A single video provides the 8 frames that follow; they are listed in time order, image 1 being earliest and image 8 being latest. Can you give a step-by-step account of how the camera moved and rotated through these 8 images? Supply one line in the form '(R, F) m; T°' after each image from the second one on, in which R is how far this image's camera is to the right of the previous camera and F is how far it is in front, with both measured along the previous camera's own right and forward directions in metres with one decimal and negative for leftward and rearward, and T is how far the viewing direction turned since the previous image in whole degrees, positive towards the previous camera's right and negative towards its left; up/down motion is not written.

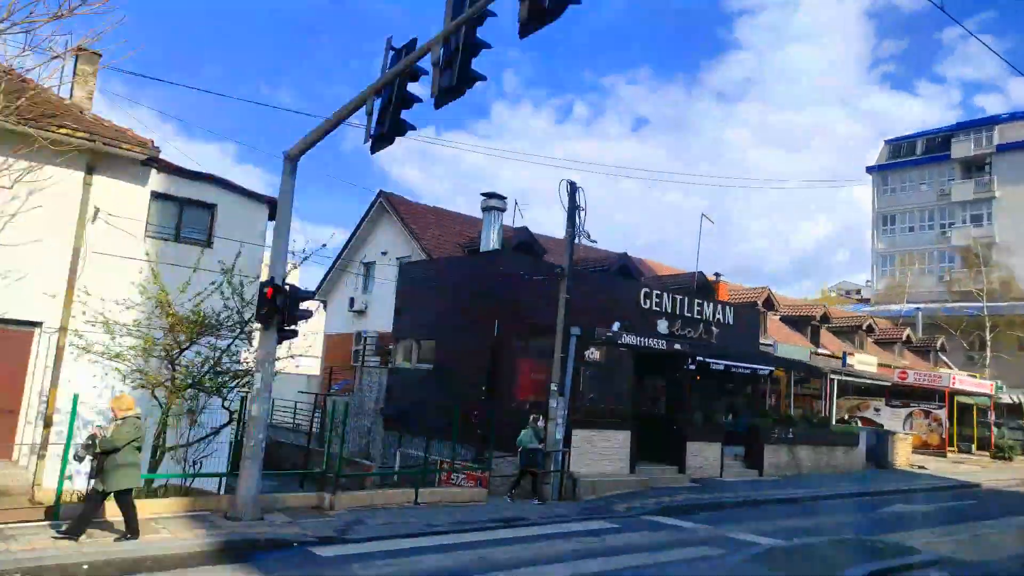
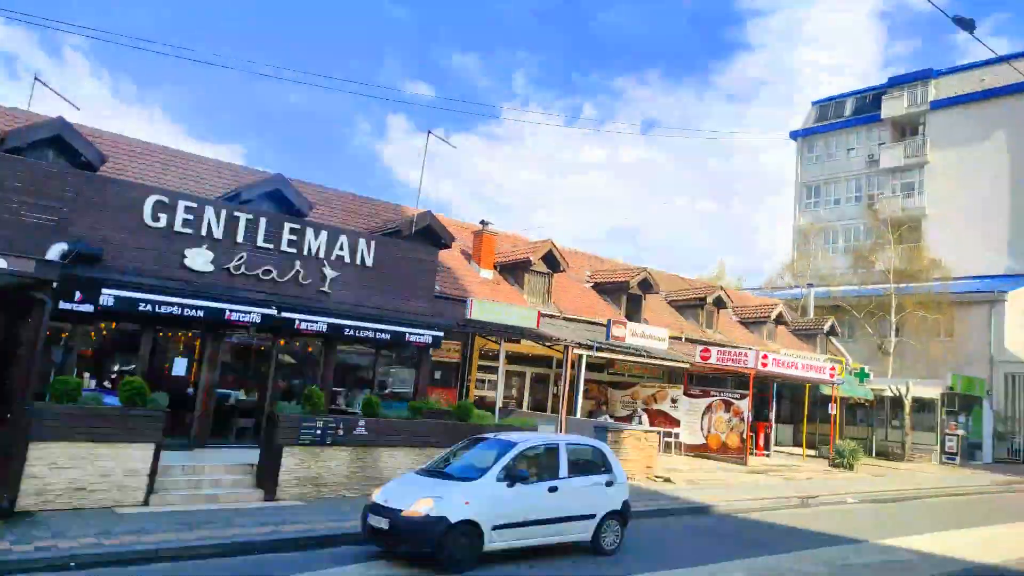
(+8.3, +6.5) m; 0°
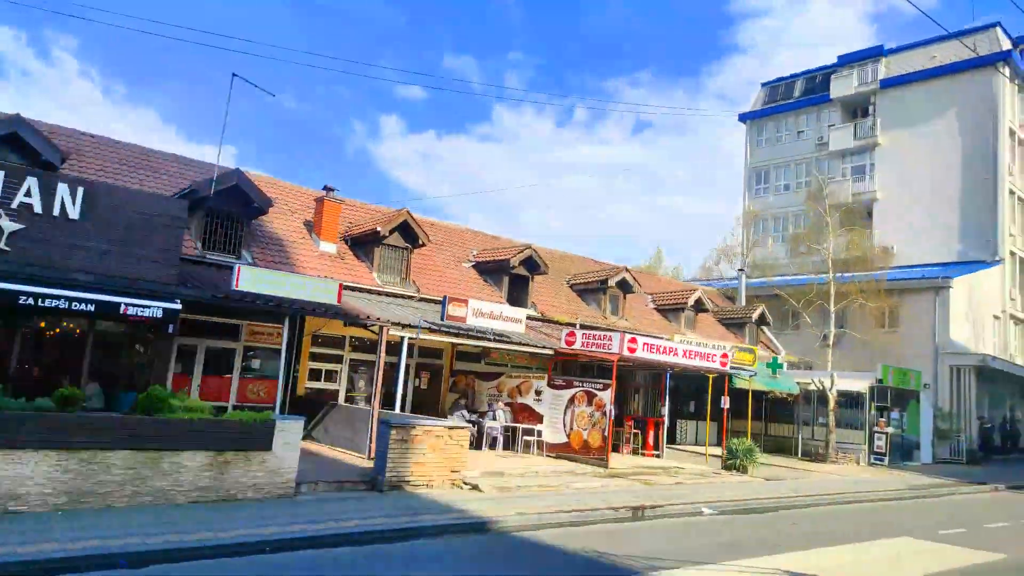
(+3.4, +2.8) m; +1°
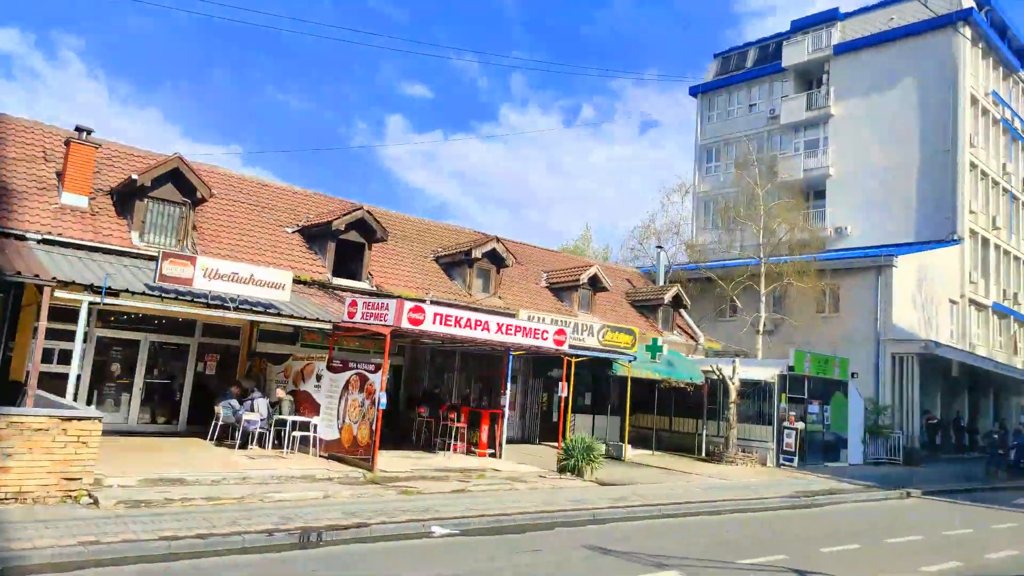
(+4.2, +3.4) m; 0°
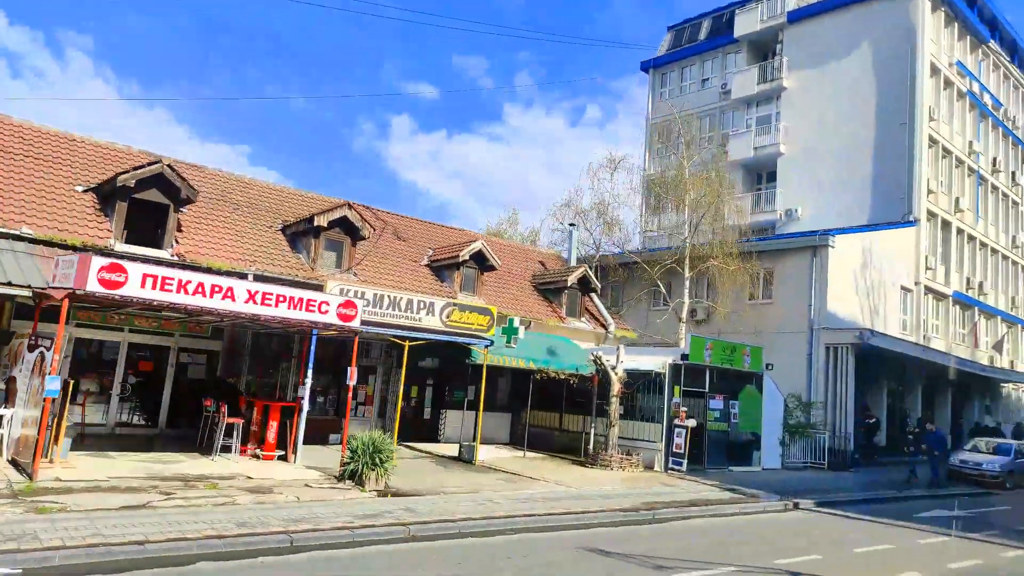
(+3.6, +2.8) m; 0°
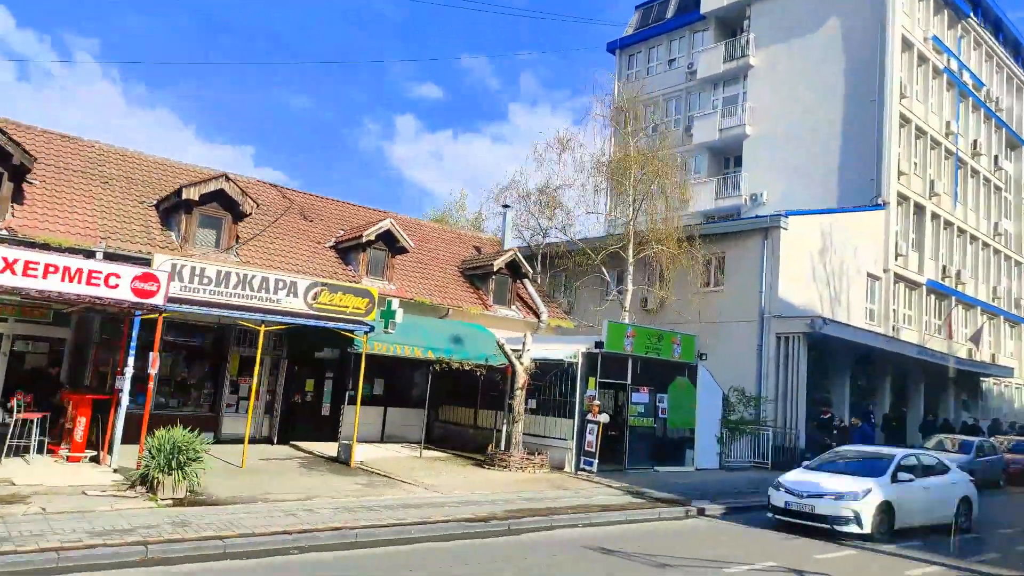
(+2.3, +1.9) m; 0°
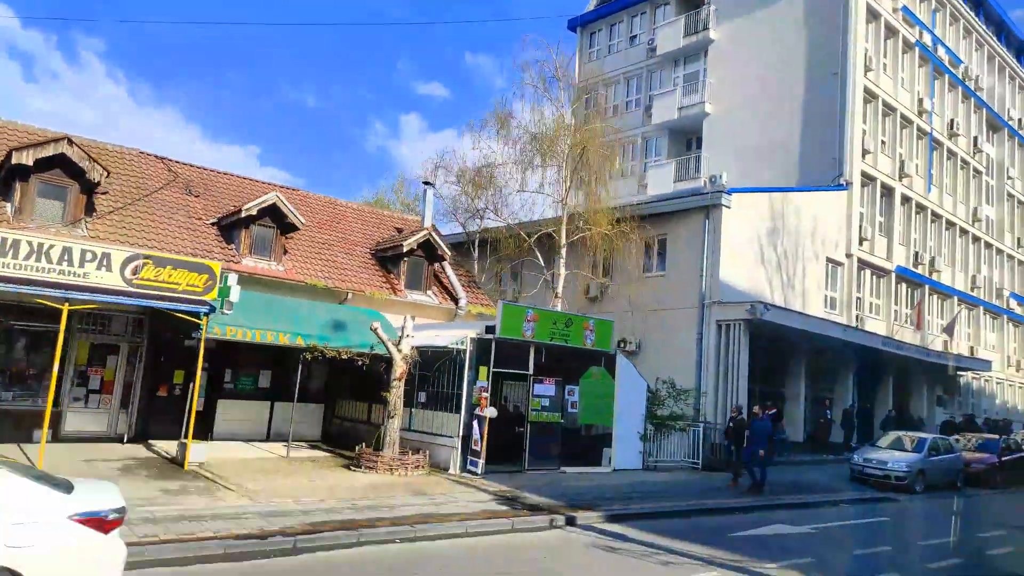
(+2.3, +1.9) m; 0°
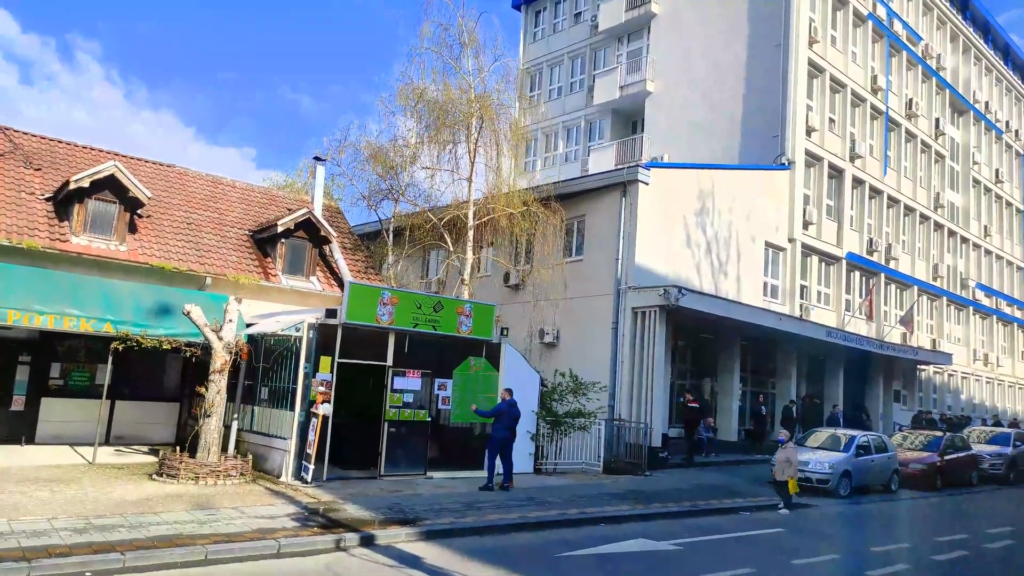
(+2.4, +2.0) m; +1°
